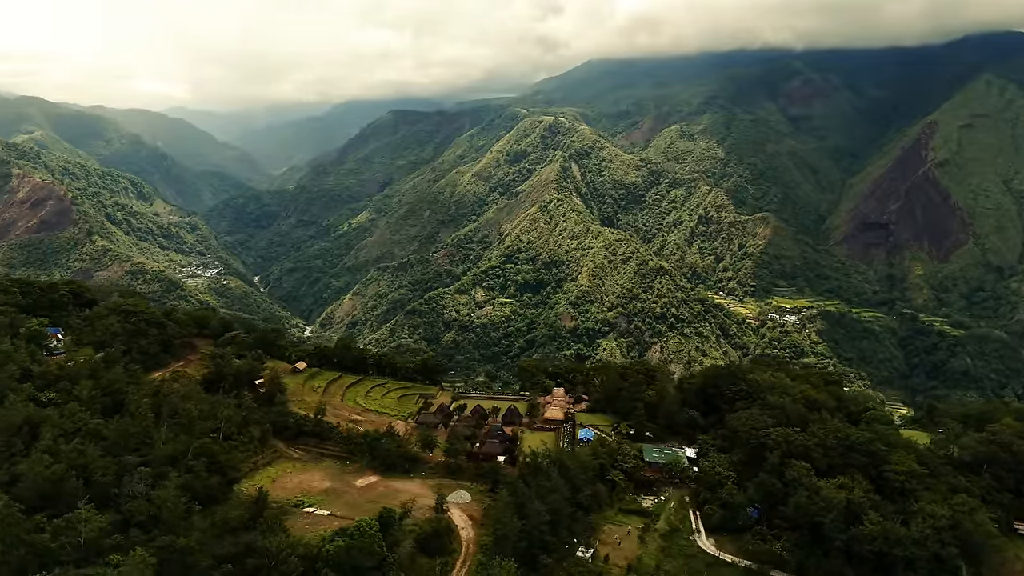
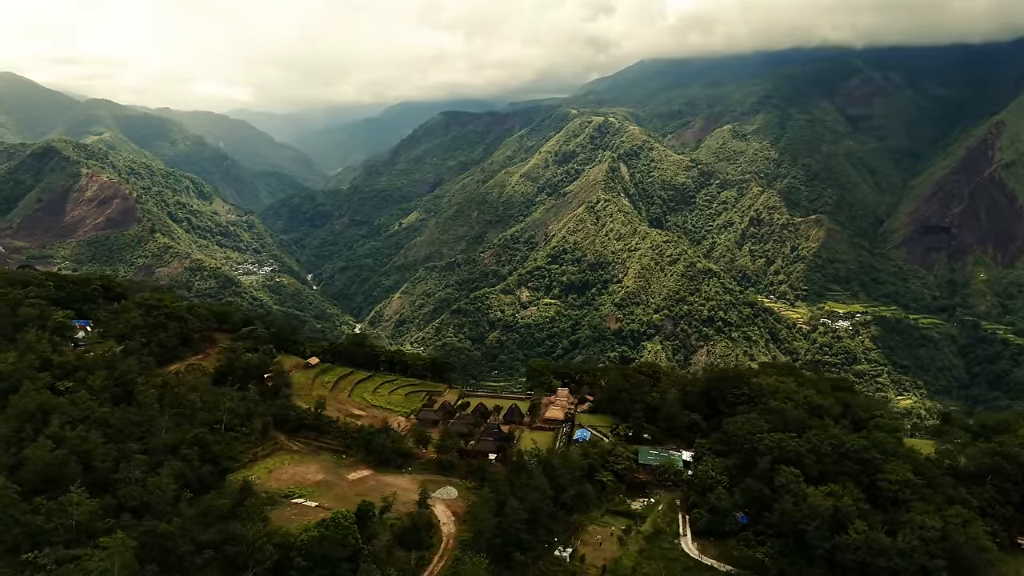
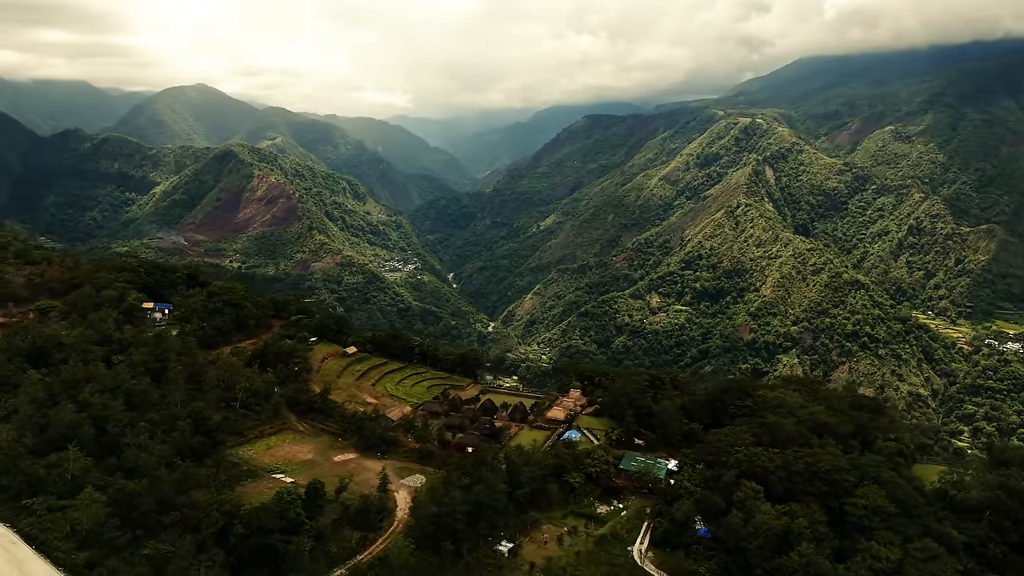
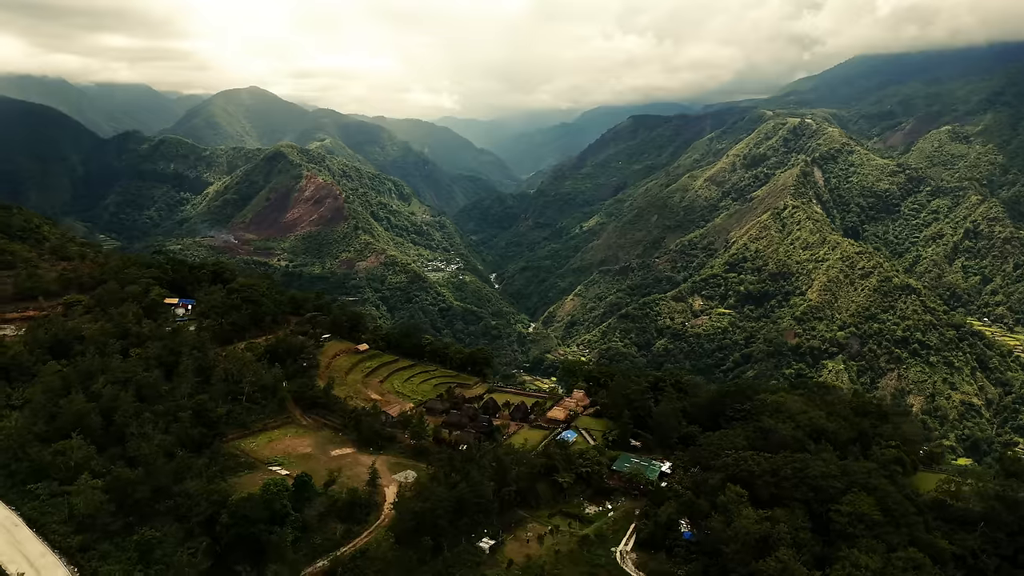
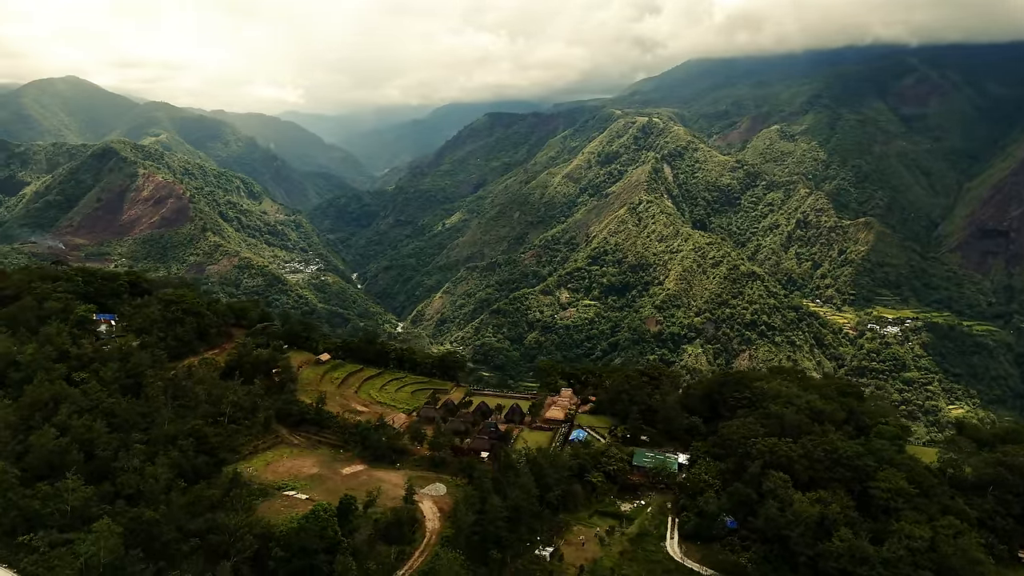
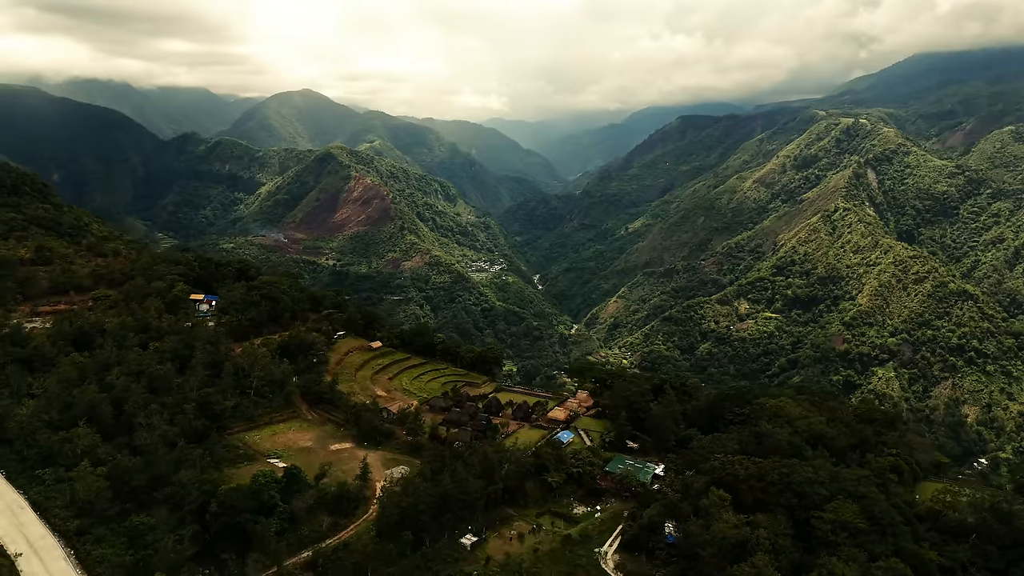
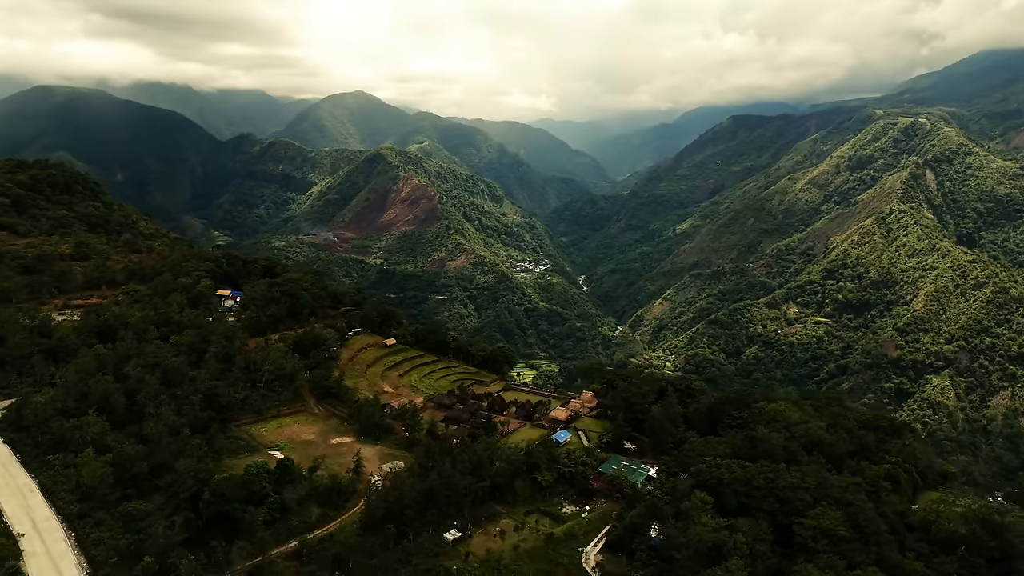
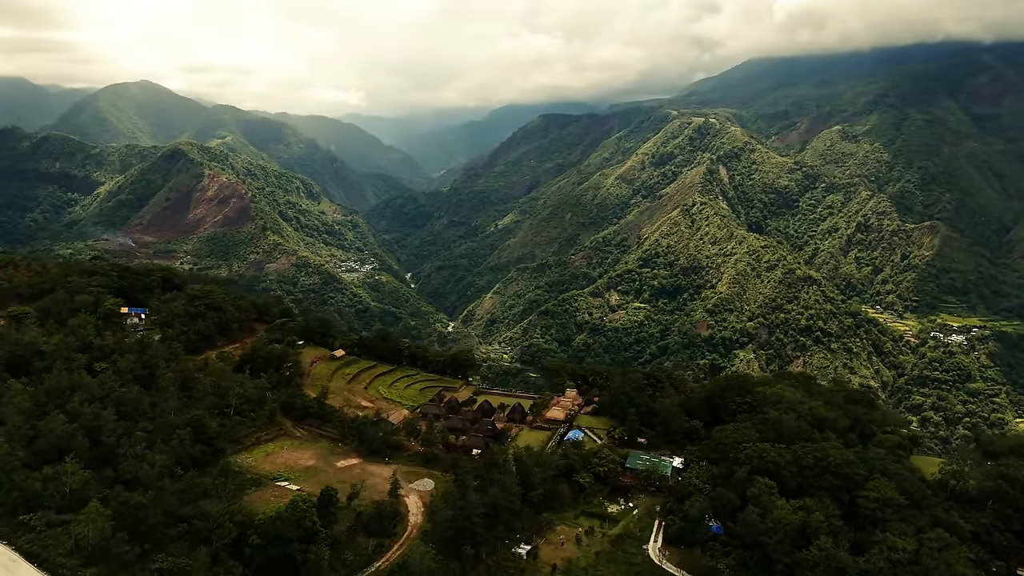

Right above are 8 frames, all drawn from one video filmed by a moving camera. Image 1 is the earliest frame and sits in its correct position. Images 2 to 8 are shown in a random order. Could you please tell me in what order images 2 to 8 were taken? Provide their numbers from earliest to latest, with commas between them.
2, 5, 8, 3, 4, 6, 7
